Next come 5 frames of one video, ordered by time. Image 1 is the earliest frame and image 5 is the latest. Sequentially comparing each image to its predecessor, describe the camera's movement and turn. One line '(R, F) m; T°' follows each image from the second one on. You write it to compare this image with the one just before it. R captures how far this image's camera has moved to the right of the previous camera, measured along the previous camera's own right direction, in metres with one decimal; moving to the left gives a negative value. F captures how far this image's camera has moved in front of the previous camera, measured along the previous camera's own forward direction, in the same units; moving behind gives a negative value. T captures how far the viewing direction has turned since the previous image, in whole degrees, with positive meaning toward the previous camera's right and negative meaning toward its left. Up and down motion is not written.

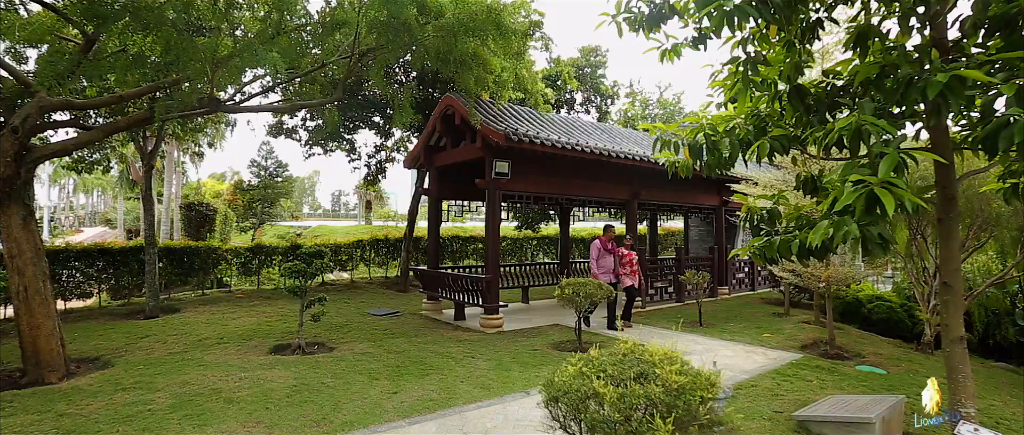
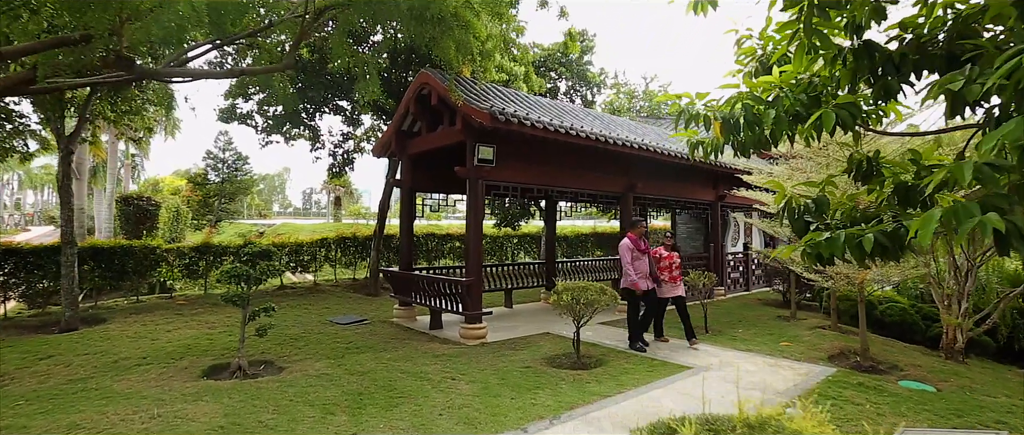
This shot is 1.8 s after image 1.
(-0.1, +0.9) m; +3°
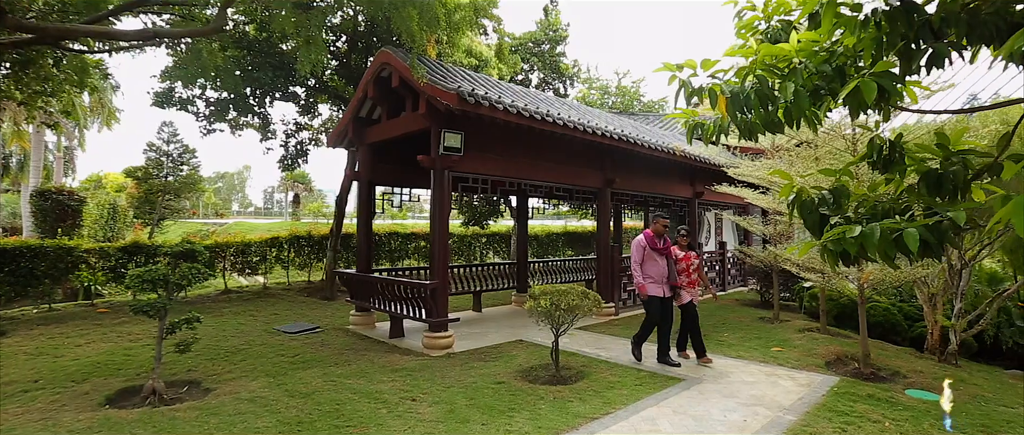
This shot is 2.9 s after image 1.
(0.0, +0.6) m; +4°
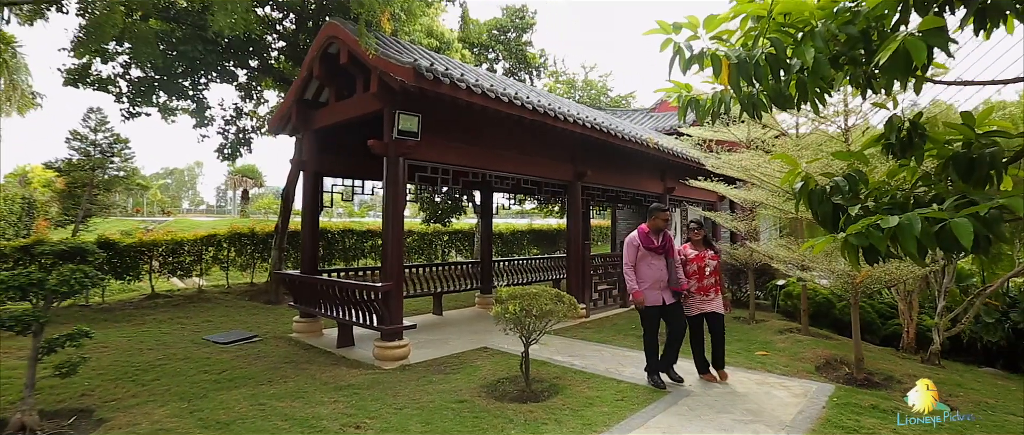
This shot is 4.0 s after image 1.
(0.0, +0.6) m; +4°
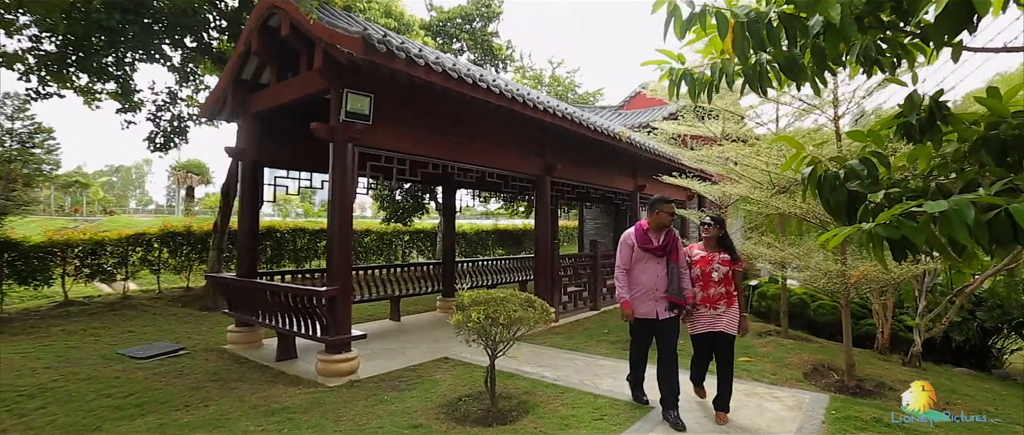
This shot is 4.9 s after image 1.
(0.0, +0.5) m; +4°
